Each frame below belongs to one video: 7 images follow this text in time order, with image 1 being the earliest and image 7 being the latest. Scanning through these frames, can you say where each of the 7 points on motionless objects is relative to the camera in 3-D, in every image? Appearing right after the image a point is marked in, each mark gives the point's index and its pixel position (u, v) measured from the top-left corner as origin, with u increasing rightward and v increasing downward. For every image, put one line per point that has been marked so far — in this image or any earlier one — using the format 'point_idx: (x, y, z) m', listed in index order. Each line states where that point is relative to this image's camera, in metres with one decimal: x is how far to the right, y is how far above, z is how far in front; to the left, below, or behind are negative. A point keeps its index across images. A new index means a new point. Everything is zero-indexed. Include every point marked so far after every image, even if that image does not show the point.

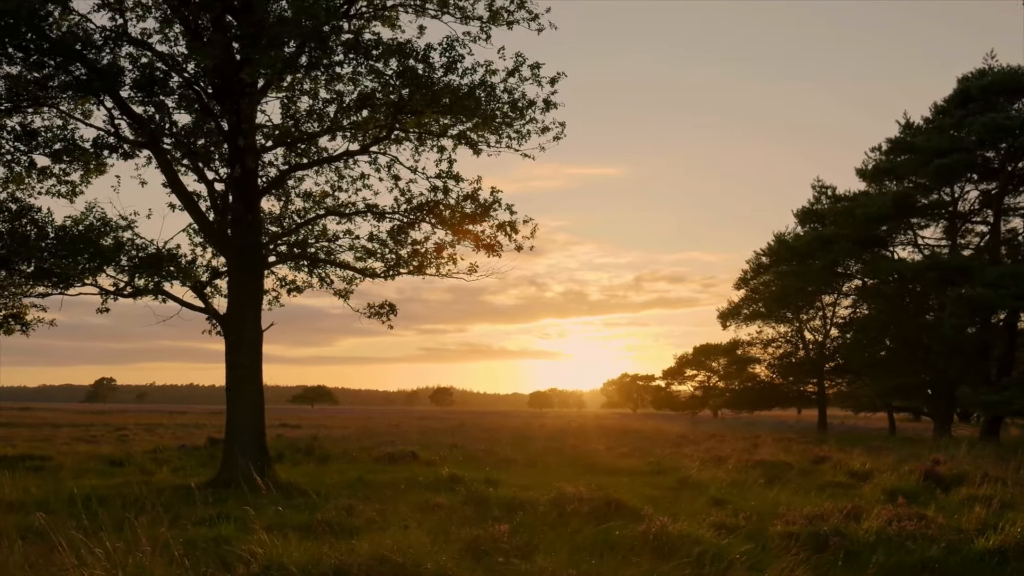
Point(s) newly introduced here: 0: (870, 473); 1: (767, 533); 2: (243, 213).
0: (+7.4, -3.8, +16.4) m
1: (+2.7, -2.6, +8.5) m
2: (-4.8, +1.4, +14.5) m
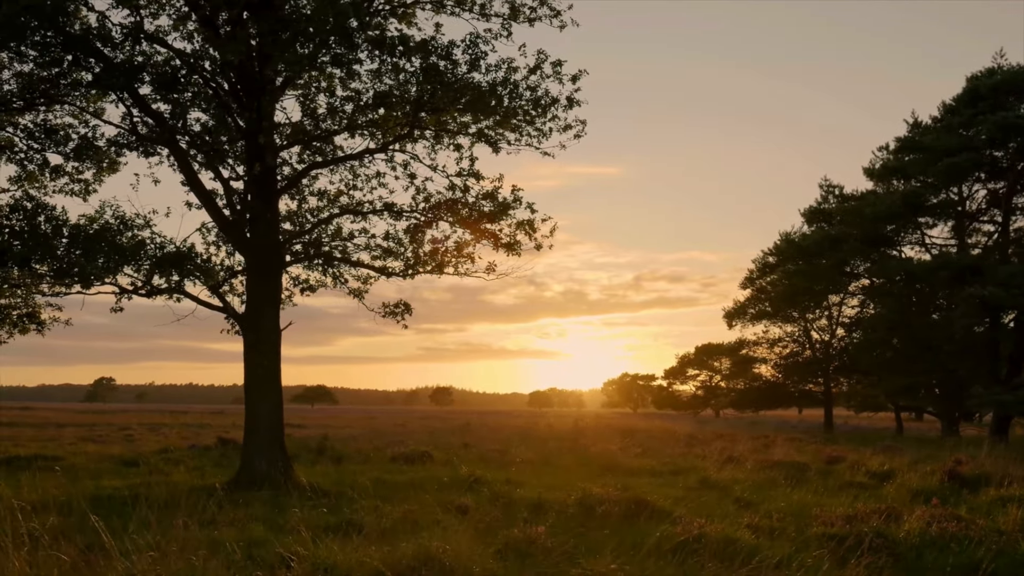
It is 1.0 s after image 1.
0: (+7.7, -3.8, +16.3) m
1: (+3.1, -2.6, +8.4) m
2: (-4.5, +1.4, +14.4) m
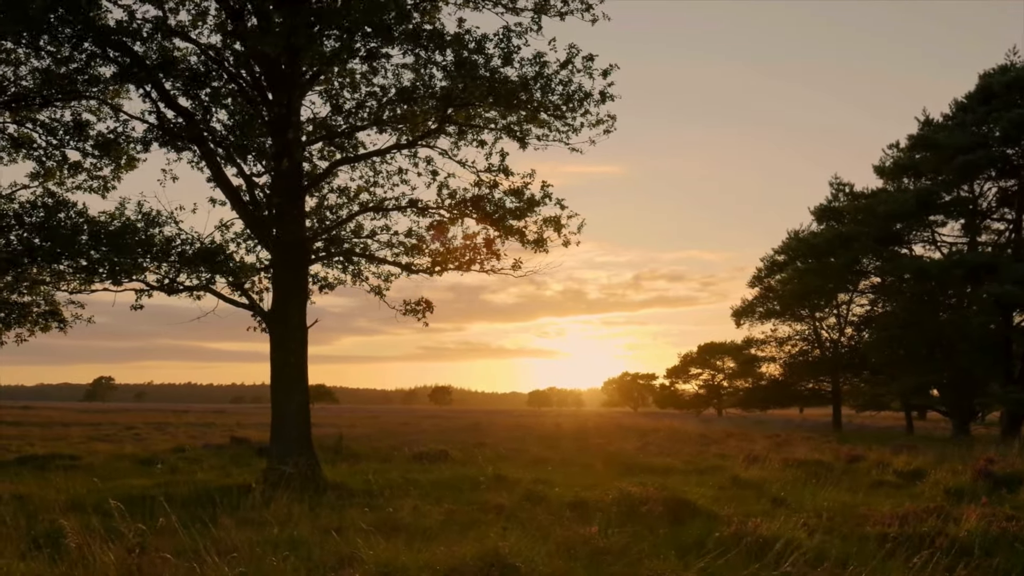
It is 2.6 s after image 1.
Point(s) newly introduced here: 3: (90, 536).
0: (+8.3, -3.7, +16.2) m
1: (+3.6, -2.5, +8.3) m
2: (-3.9, +1.4, +14.2) m
3: (-3.9, -2.3, +7.4) m
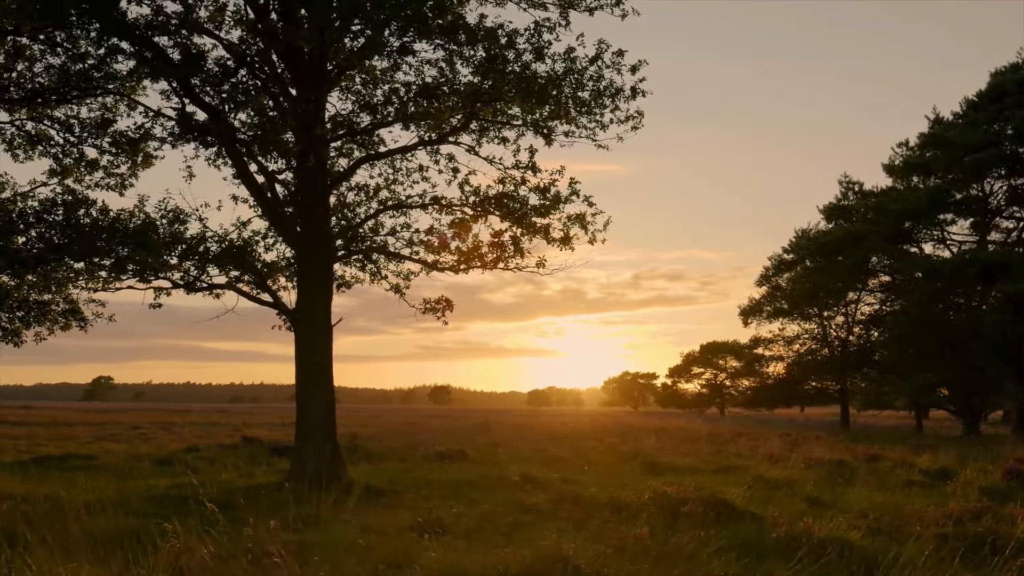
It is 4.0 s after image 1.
0: (+8.7, -3.7, +16.1) m
1: (+4.1, -2.5, +8.2) m
2: (-3.5, +1.5, +14.0) m
3: (-3.5, -2.3, +7.3) m
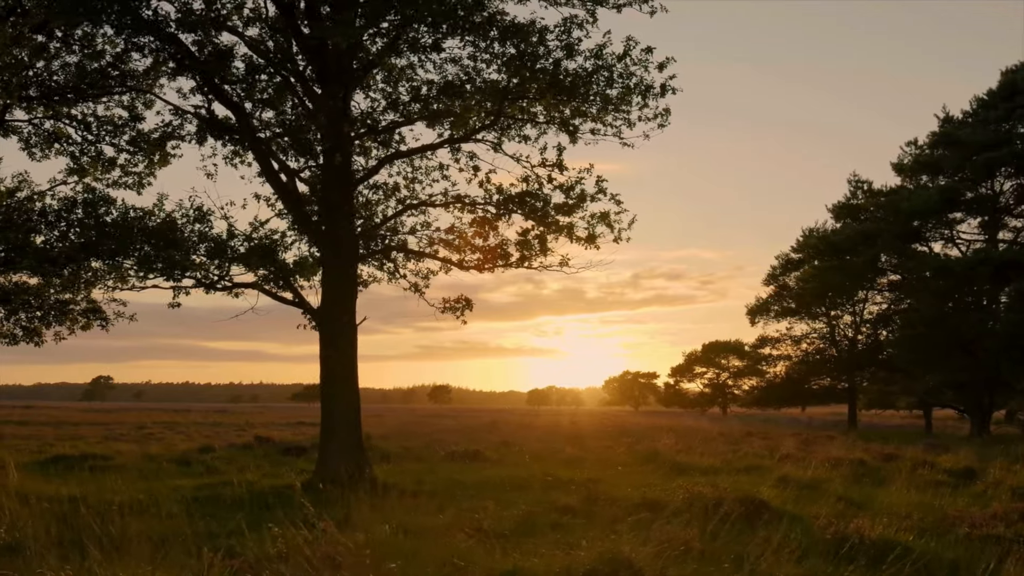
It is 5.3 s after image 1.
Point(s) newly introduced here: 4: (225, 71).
0: (+9.2, -3.7, +16.0) m
1: (+4.5, -2.5, +8.1) m
2: (-3.0, +1.5, +13.9) m
3: (-3.0, -2.3, +7.2) m
4: (-5.1, +3.8, +14.1) m
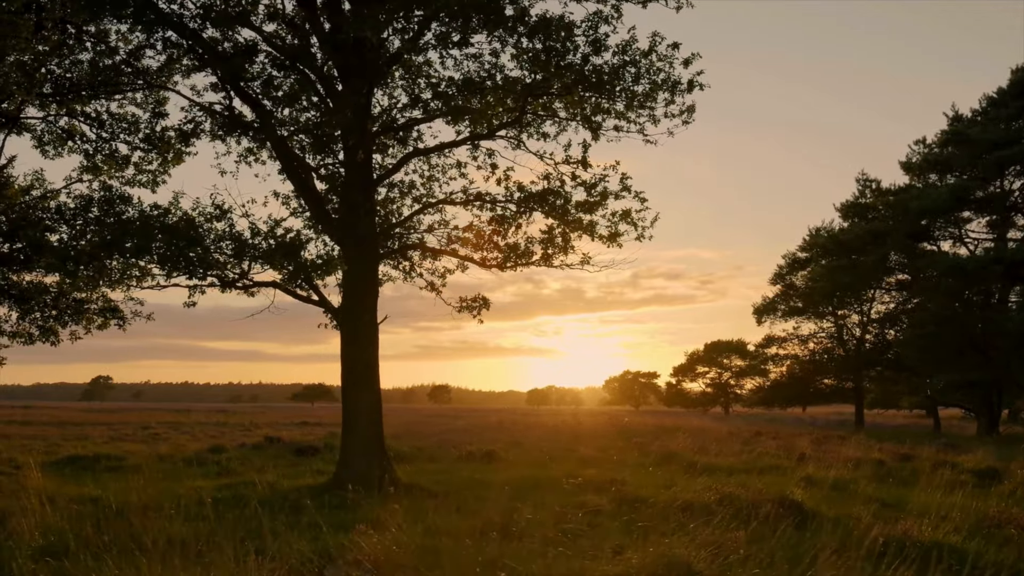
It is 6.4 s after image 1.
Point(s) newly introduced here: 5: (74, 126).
0: (+9.6, -3.6, +15.8) m
1: (+4.9, -2.5, +7.9) m
2: (-2.6, +1.5, +13.8) m
3: (-2.6, -2.3, +7.0) m
4: (-4.7, +3.8, +13.9) m
5: (-9.4, +3.5, +17.2) m
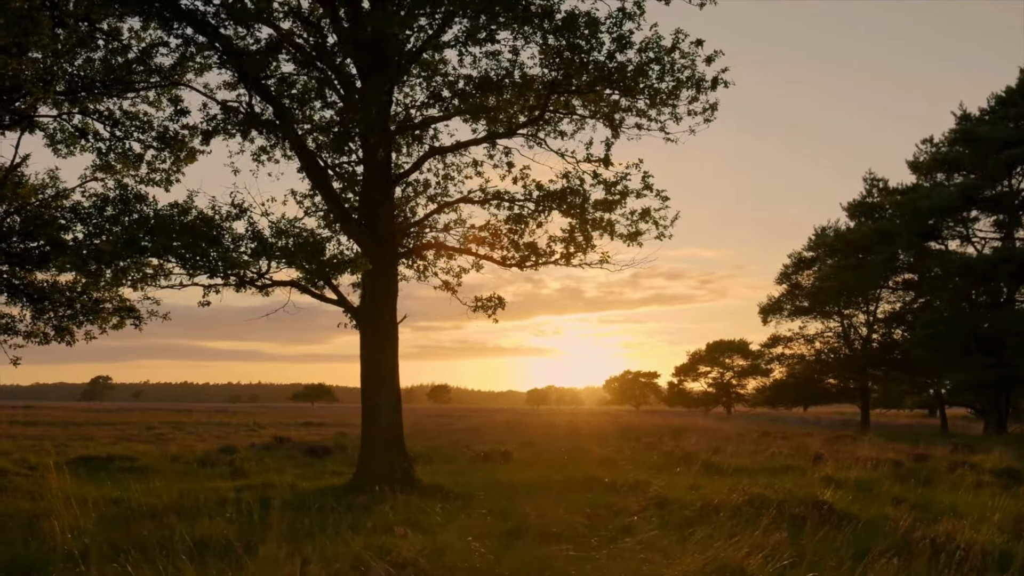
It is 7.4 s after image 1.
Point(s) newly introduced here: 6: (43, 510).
0: (+9.9, -3.6, +15.7) m
1: (+5.3, -2.4, +7.8) m
2: (-2.3, +1.5, +13.7) m
3: (-2.2, -2.3, +6.9) m
4: (-4.3, +3.8, +13.8) m
5: (-9.0, +3.5, +17.1) m
6: (-5.1, -2.4, +8.8) m
